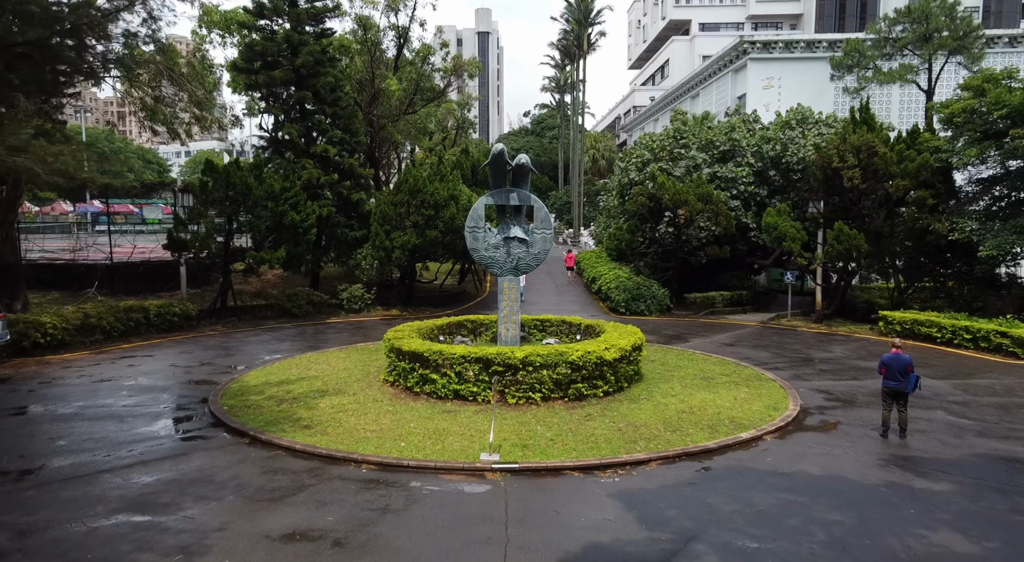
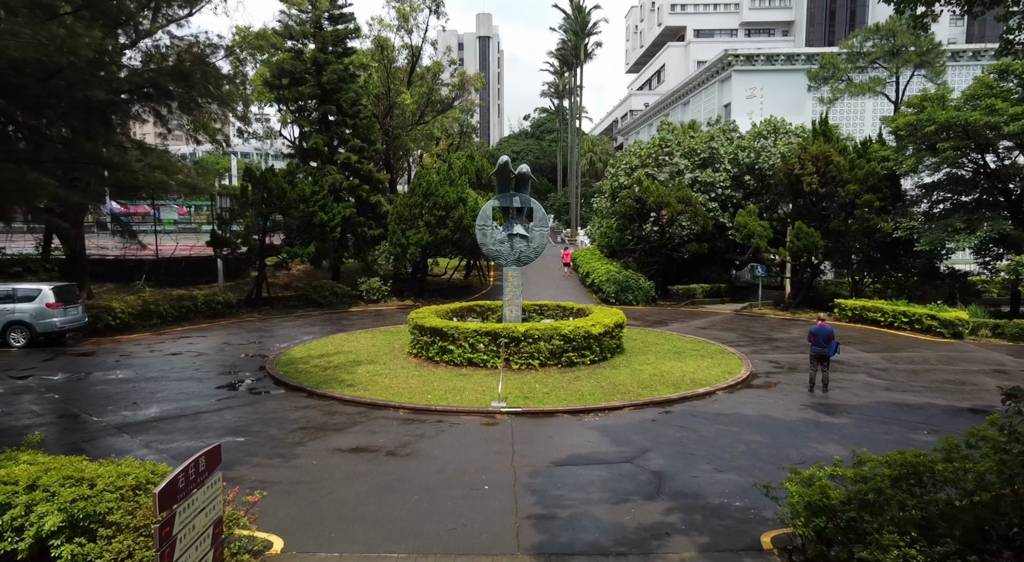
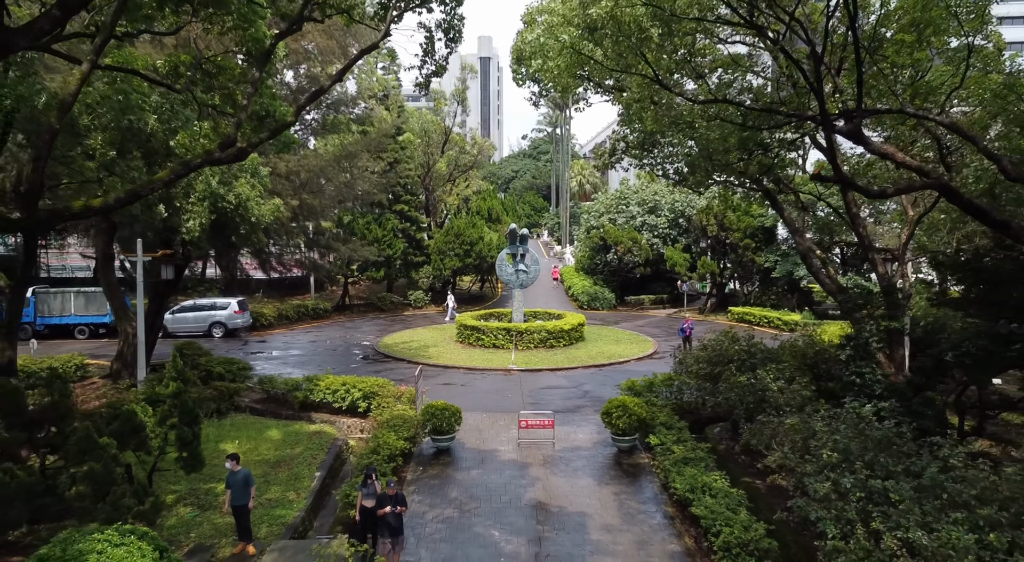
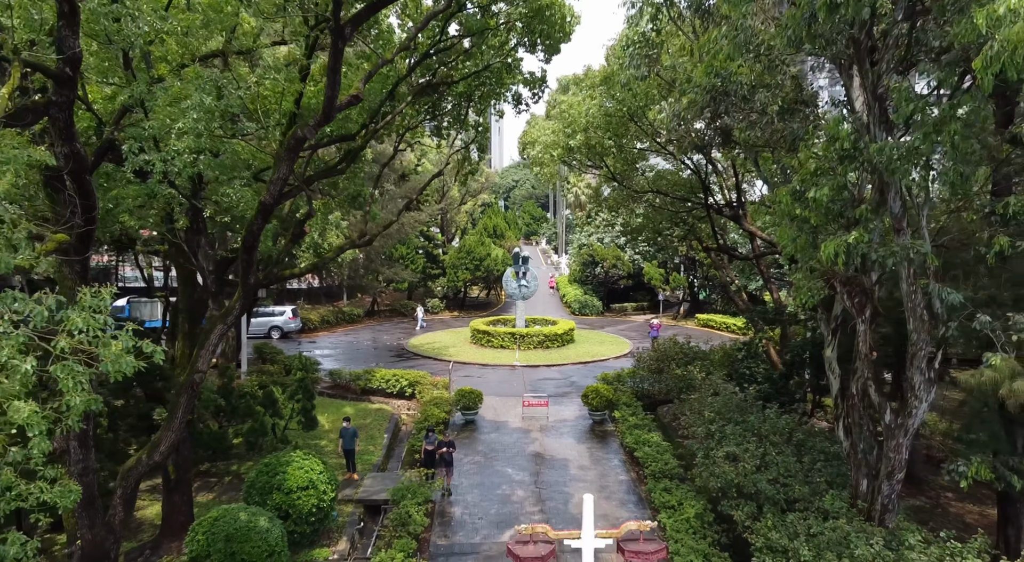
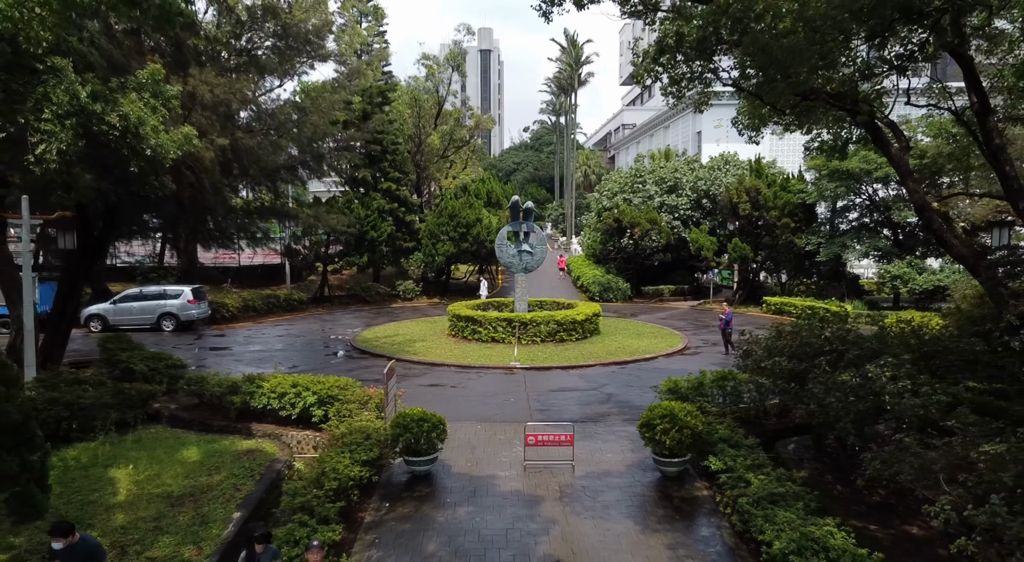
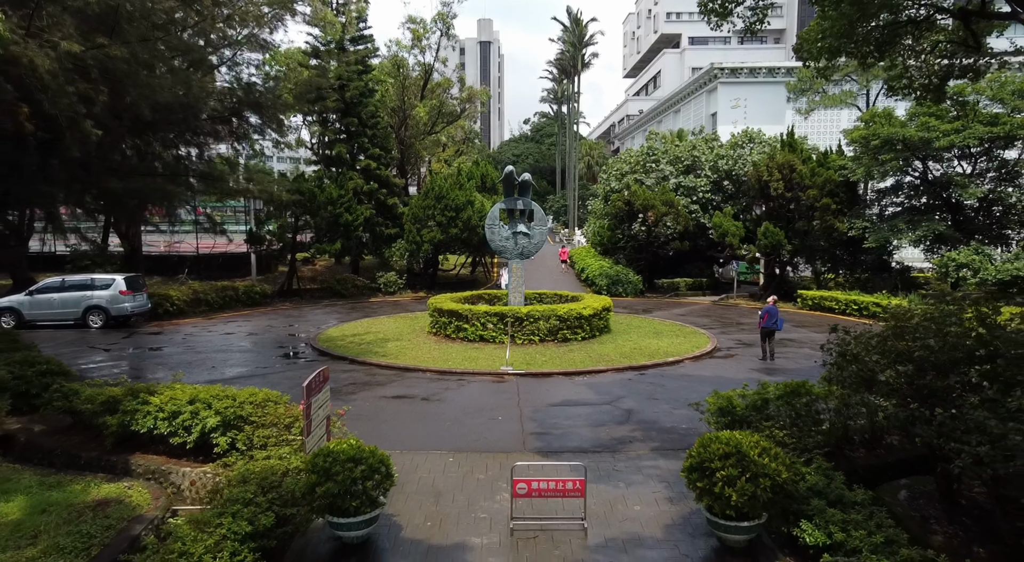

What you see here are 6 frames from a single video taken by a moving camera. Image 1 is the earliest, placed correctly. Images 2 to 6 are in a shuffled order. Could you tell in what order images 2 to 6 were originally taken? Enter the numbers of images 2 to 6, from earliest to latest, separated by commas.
2, 6, 5, 3, 4
